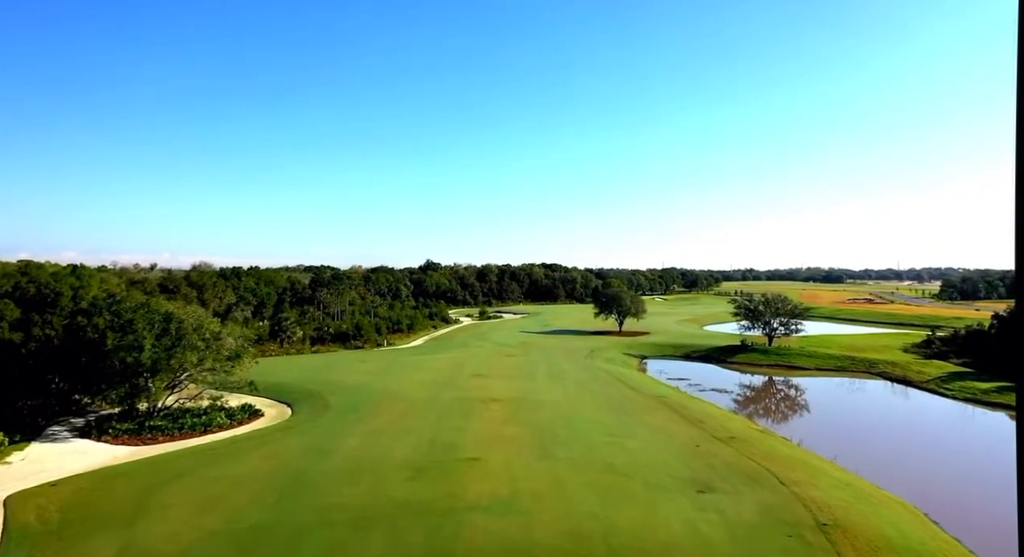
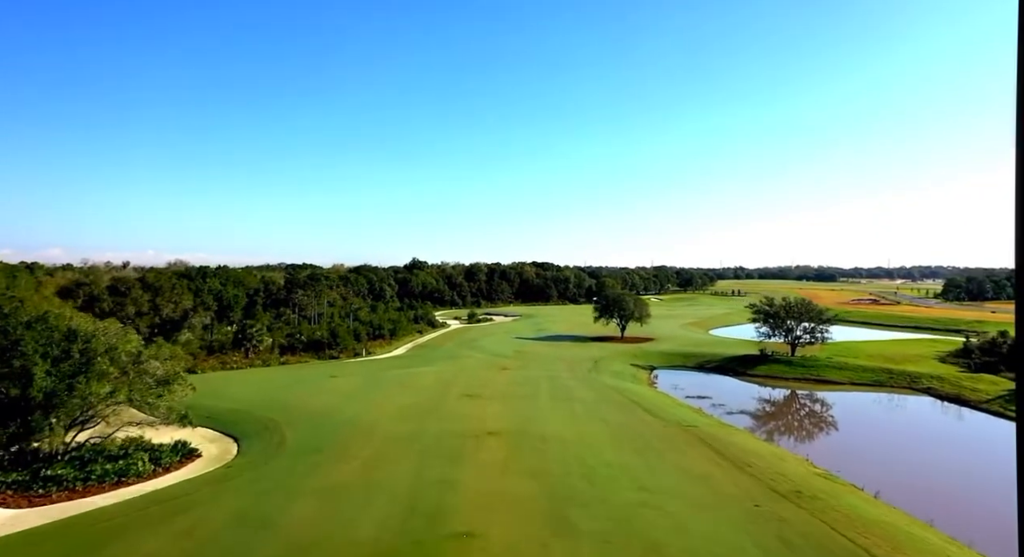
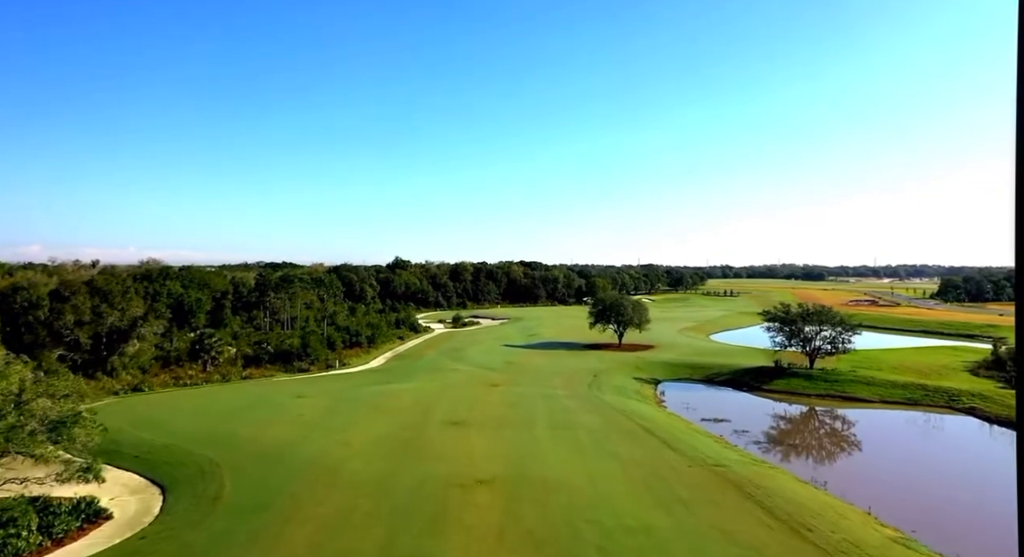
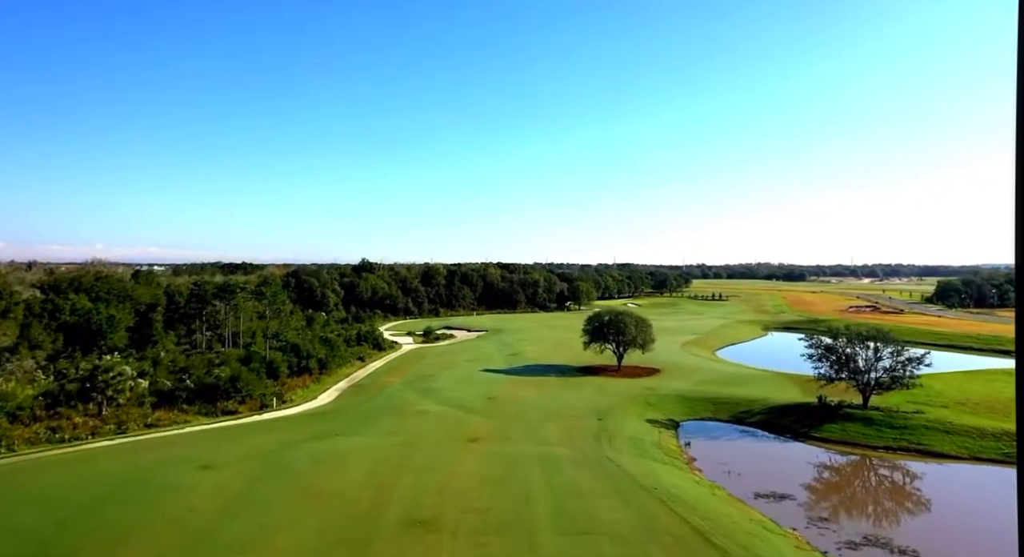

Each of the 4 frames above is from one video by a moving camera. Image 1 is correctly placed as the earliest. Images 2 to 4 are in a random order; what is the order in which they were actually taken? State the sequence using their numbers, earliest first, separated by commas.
2, 3, 4
